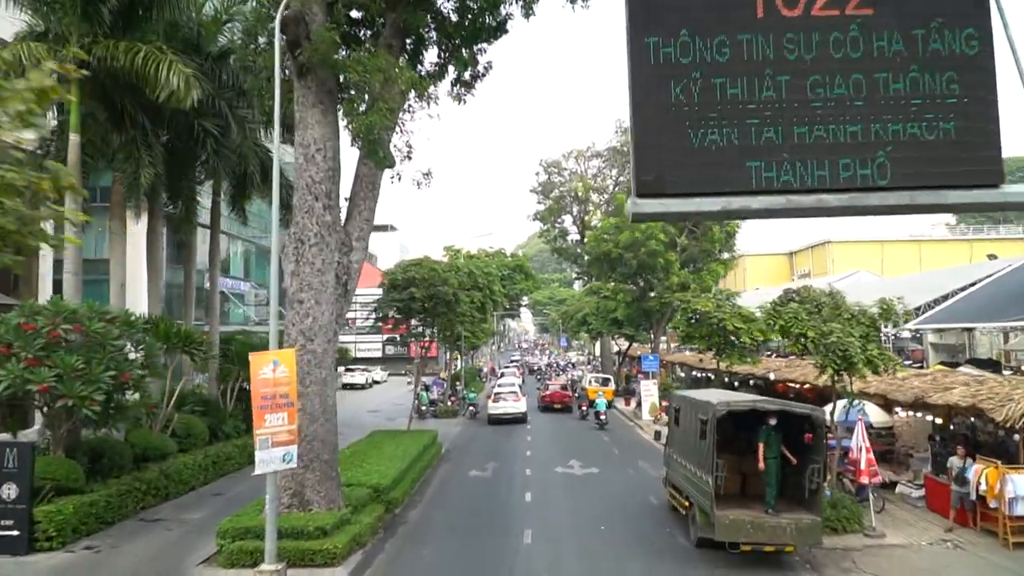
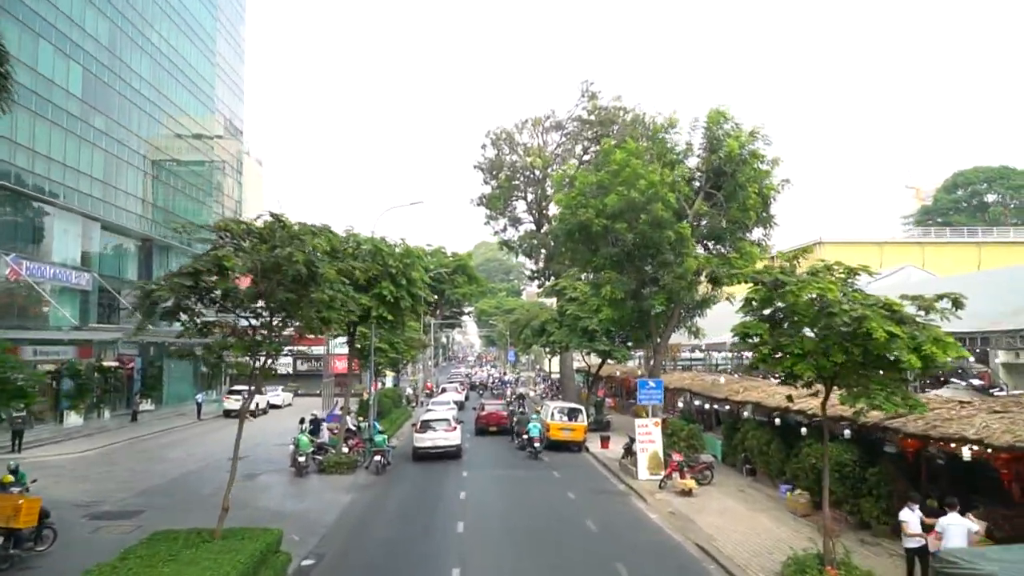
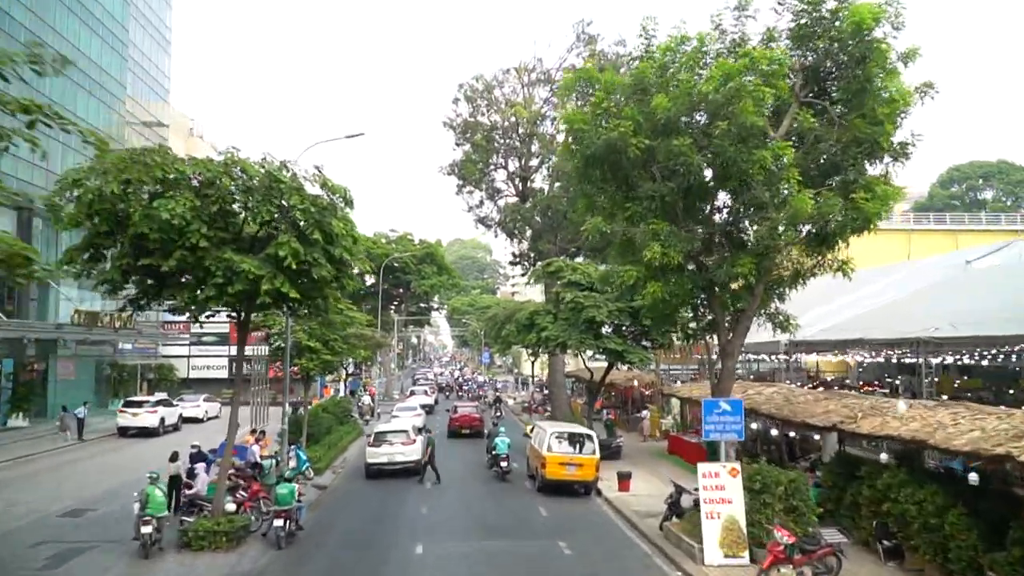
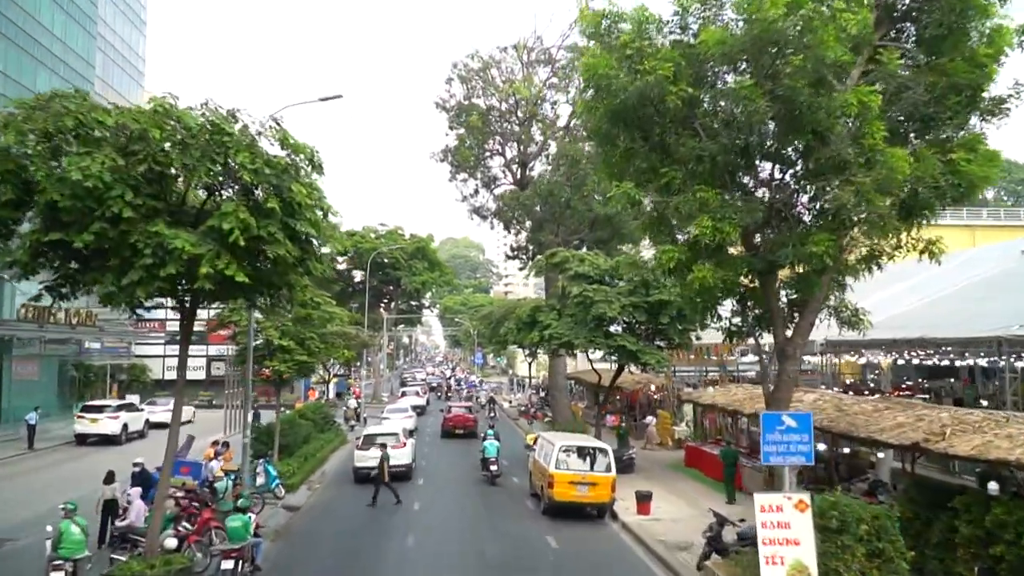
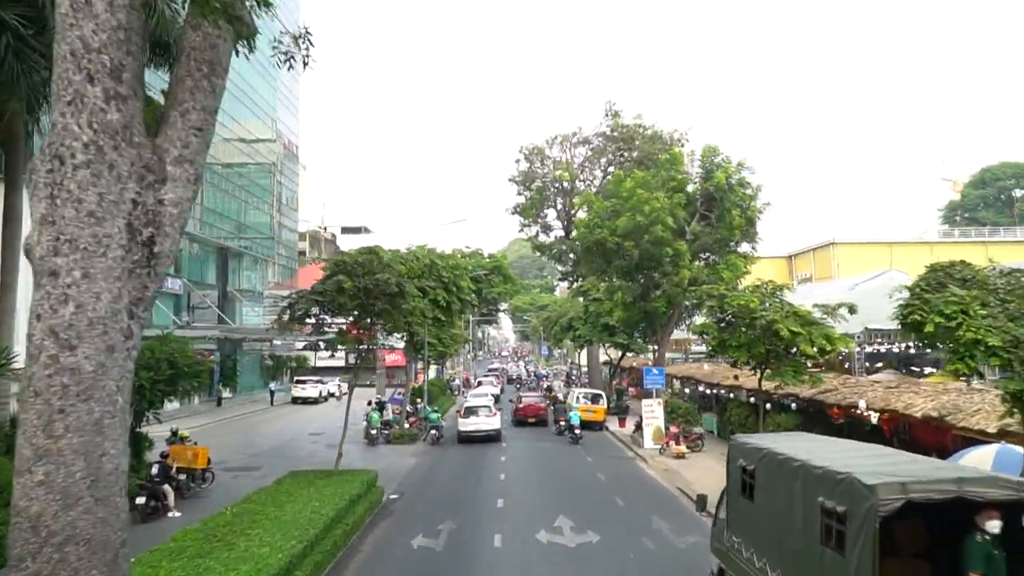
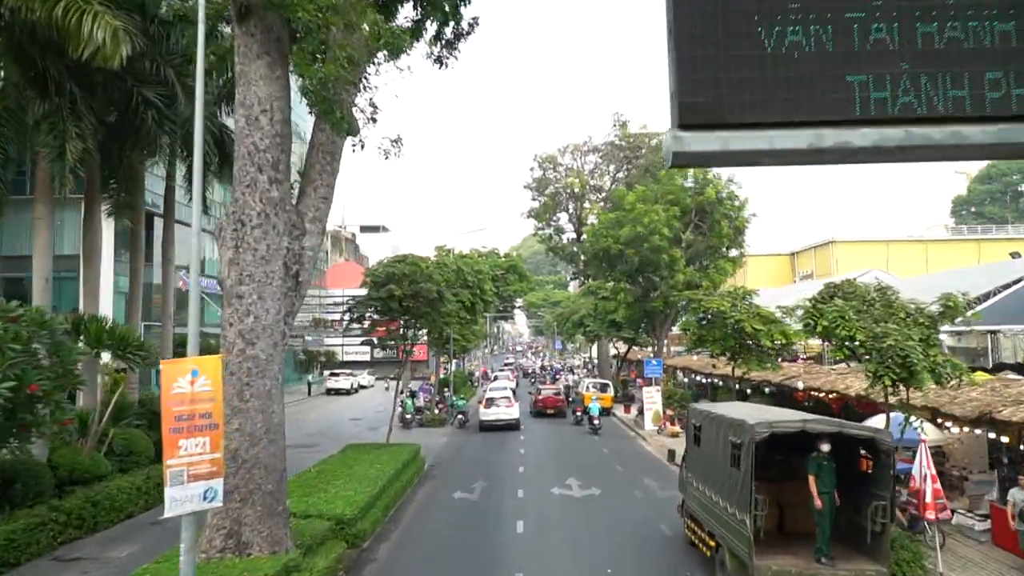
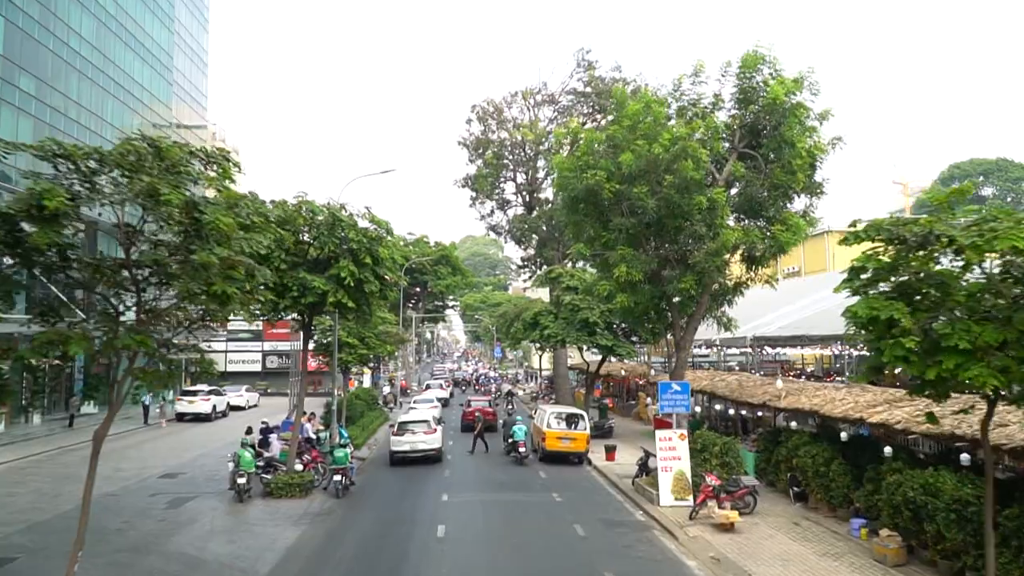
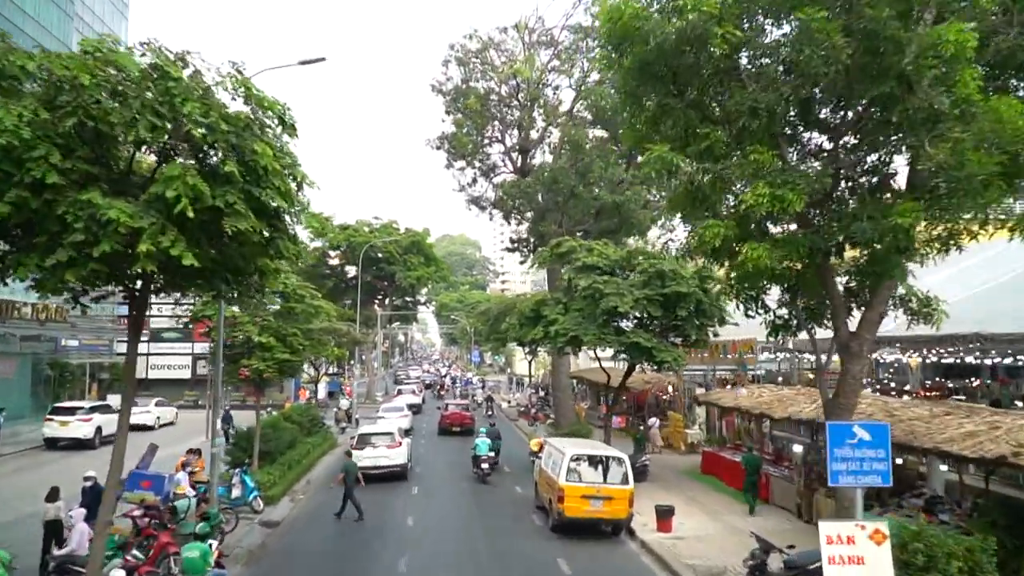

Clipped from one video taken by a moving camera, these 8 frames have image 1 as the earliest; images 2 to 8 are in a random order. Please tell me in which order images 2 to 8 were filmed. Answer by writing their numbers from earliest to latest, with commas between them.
6, 5, 2, 7, 3, 4, 8
